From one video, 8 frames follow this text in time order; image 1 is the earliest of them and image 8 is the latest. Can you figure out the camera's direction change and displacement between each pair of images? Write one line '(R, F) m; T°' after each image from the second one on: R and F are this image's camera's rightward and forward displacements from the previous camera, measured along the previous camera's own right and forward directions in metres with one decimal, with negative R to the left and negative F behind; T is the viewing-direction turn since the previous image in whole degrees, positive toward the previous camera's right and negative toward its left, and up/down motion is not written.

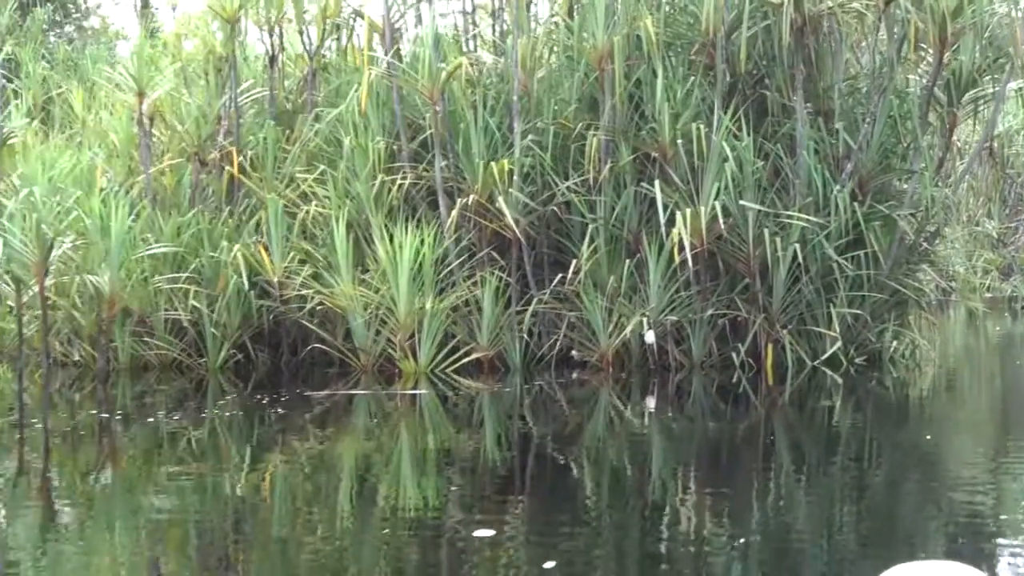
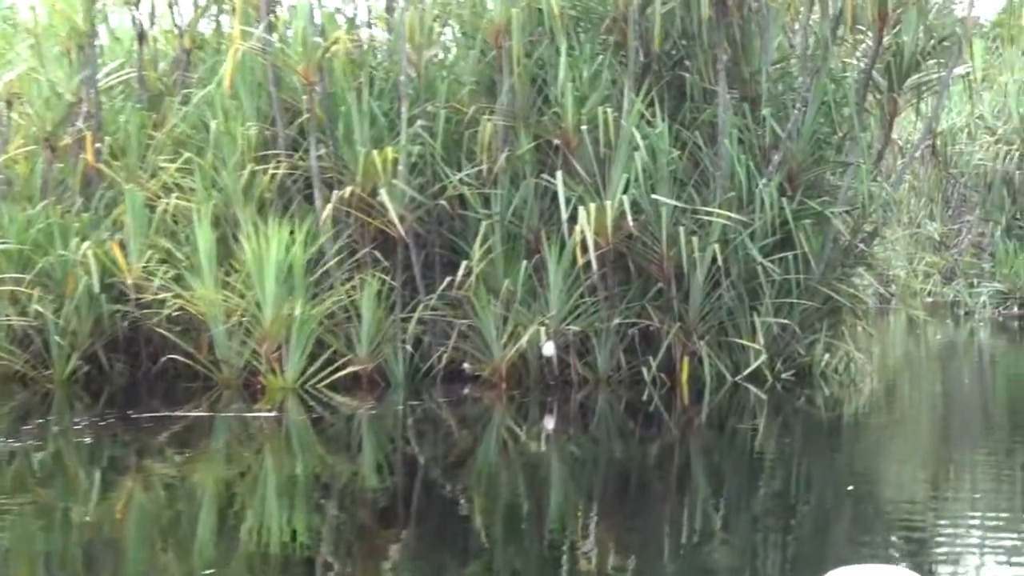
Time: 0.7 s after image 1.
(+0.1, +0.4) m; +2°
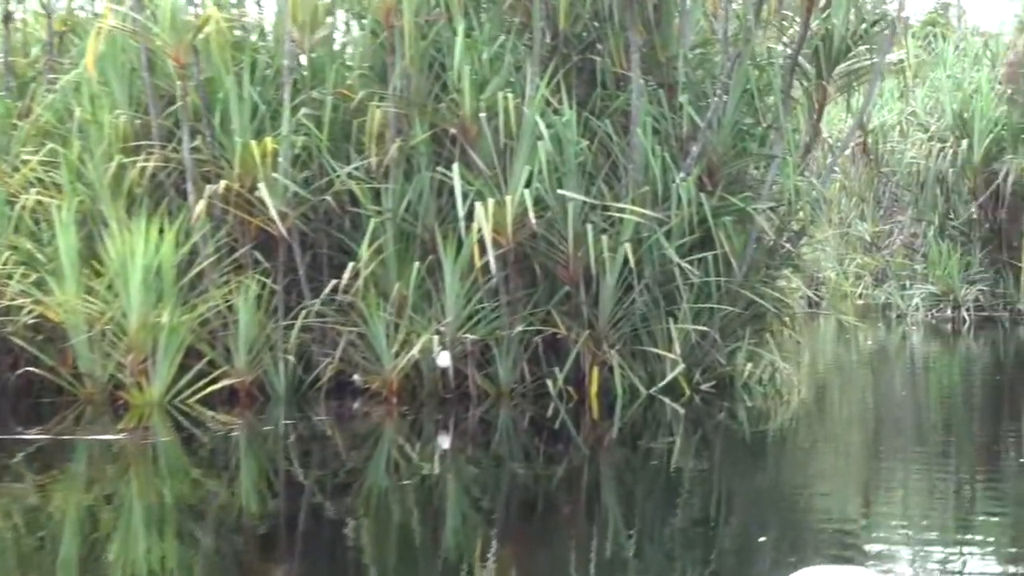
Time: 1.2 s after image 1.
(+0.1, +0.3) m; +2°
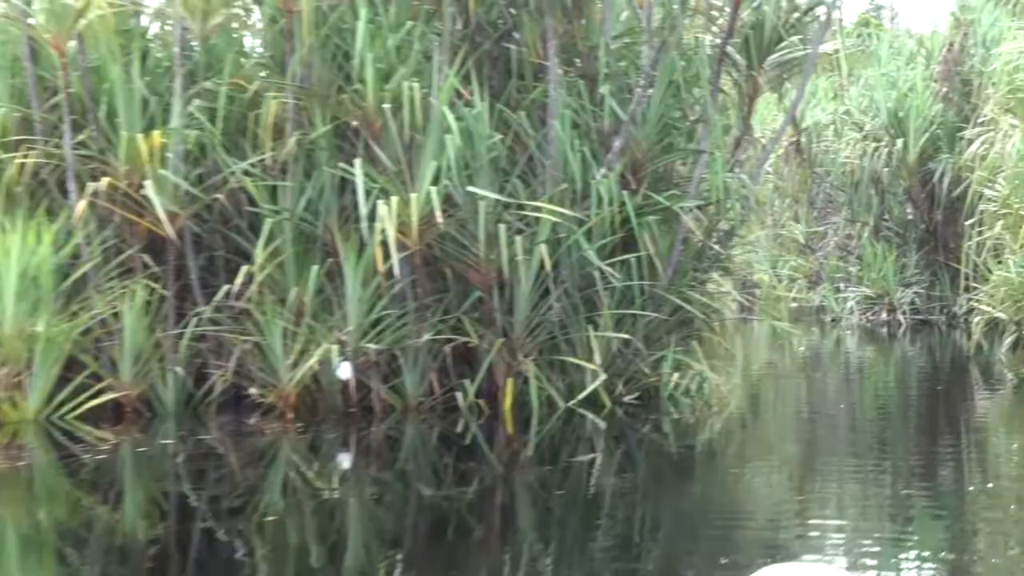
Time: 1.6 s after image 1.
(0.0, +0.2) m; +2°
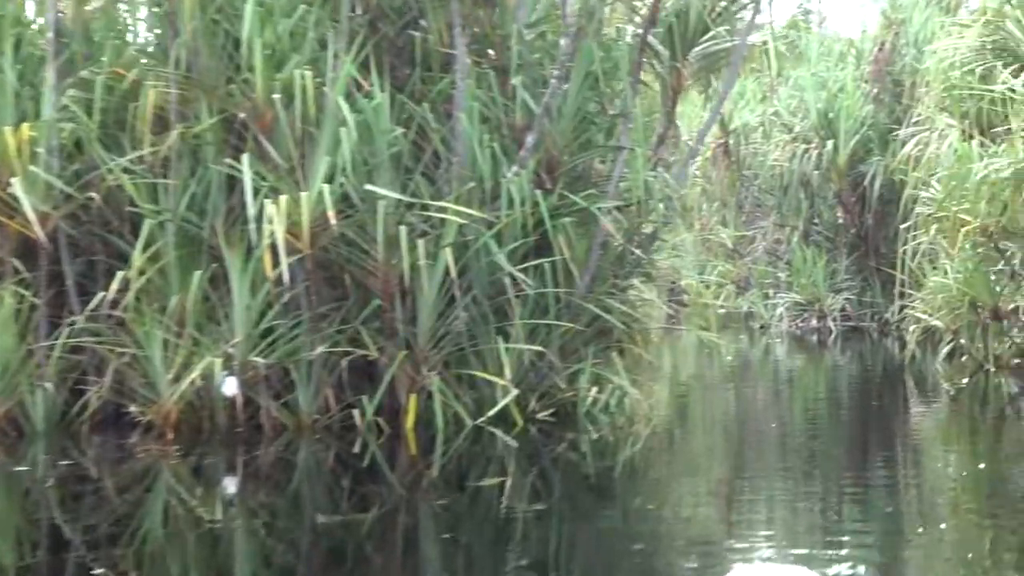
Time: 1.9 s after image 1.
(0.0, +0.2) m; +2°
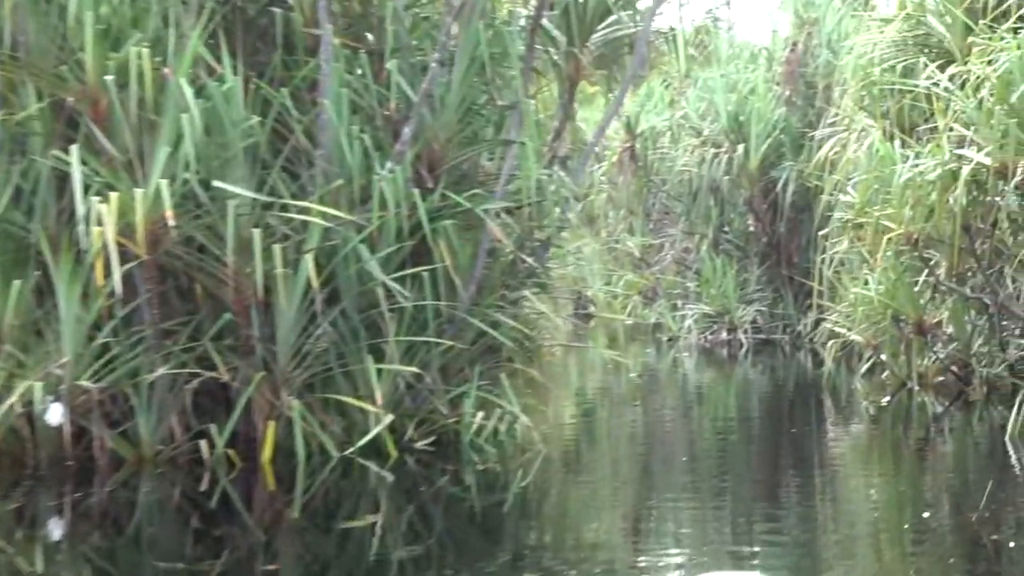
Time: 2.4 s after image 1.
(0.0, +0.3) m; +3°
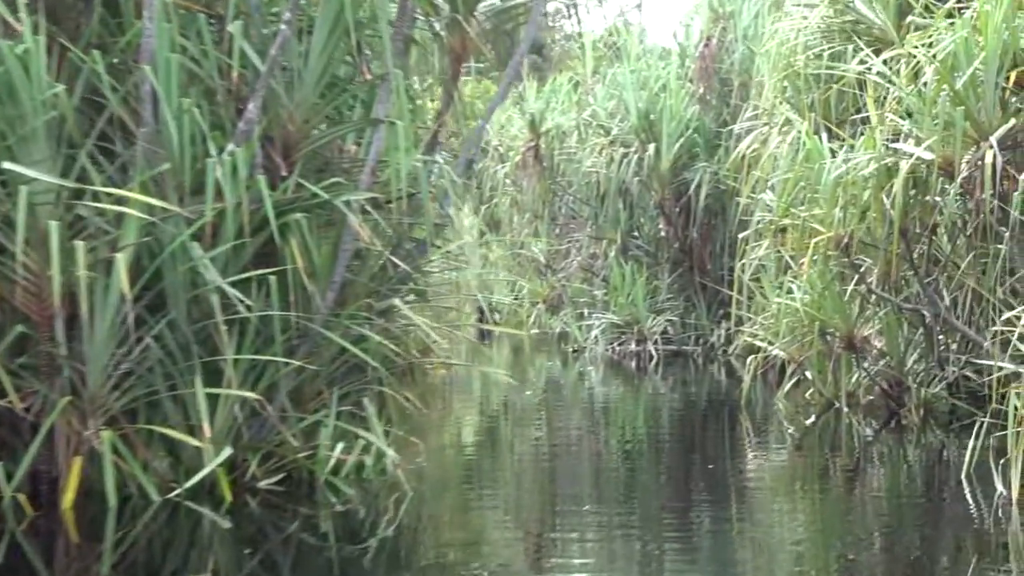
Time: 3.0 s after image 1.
(0.0, +0.4) m; +3°
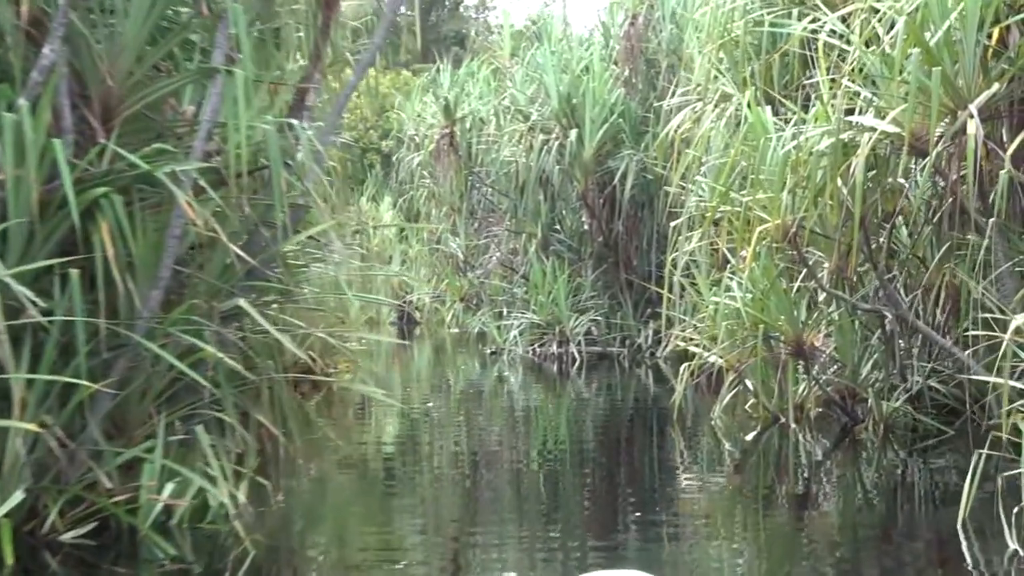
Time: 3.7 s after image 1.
(0.0, +0.4) m; +2°
